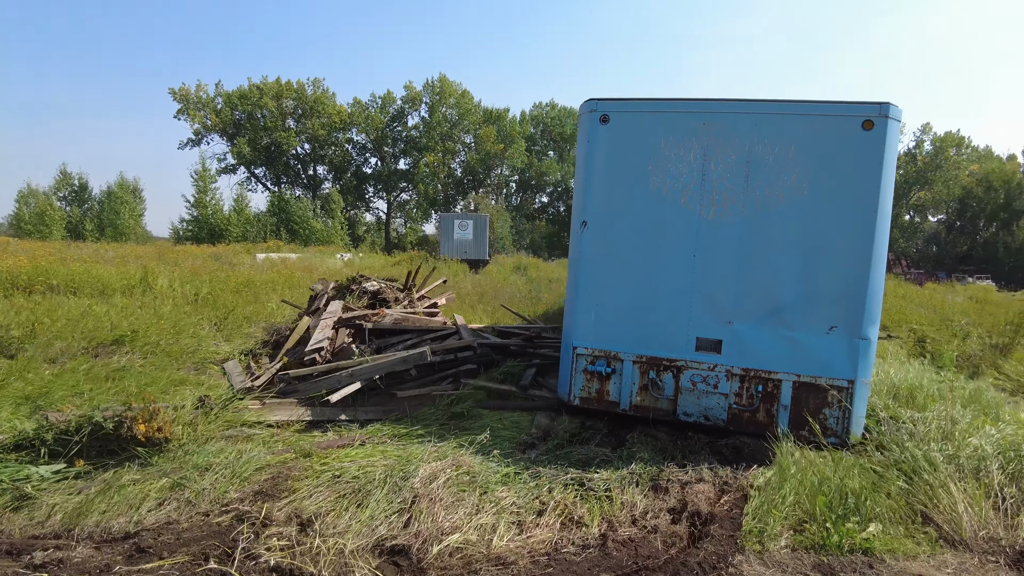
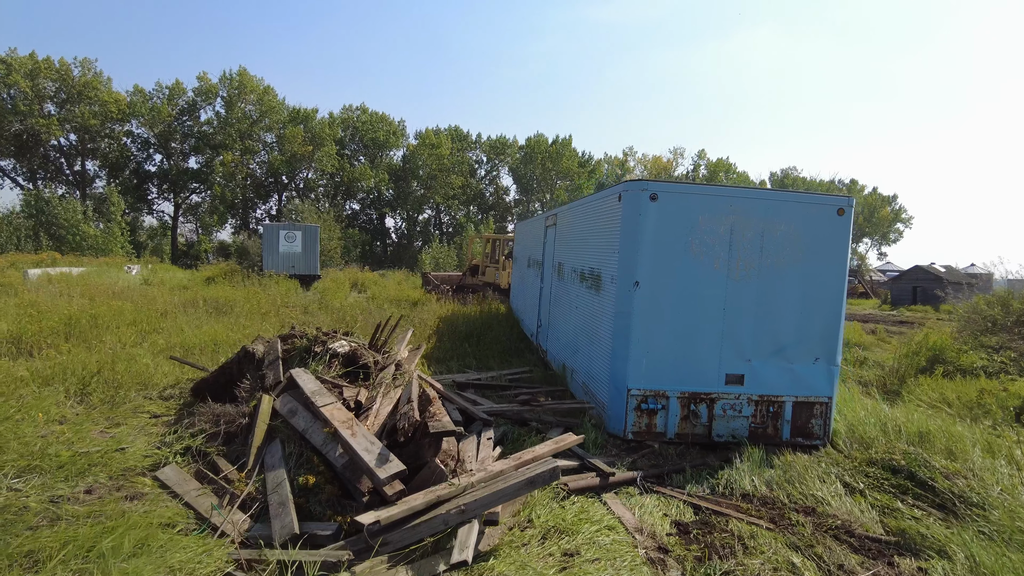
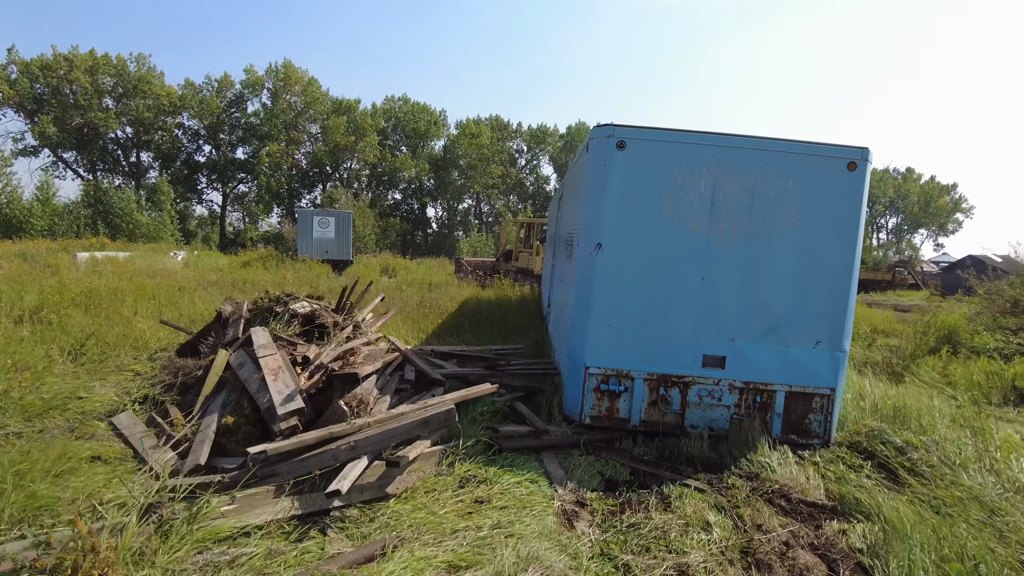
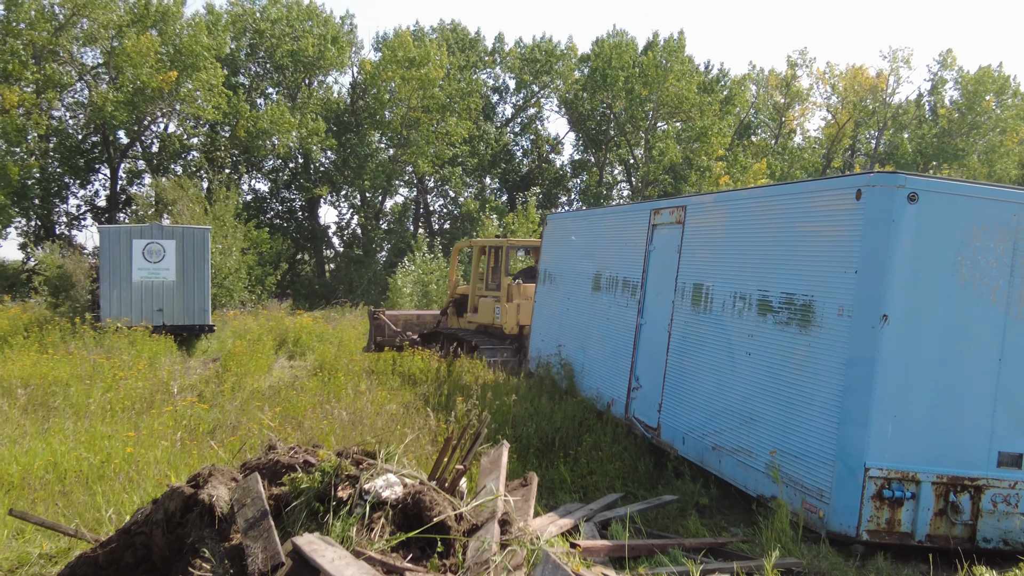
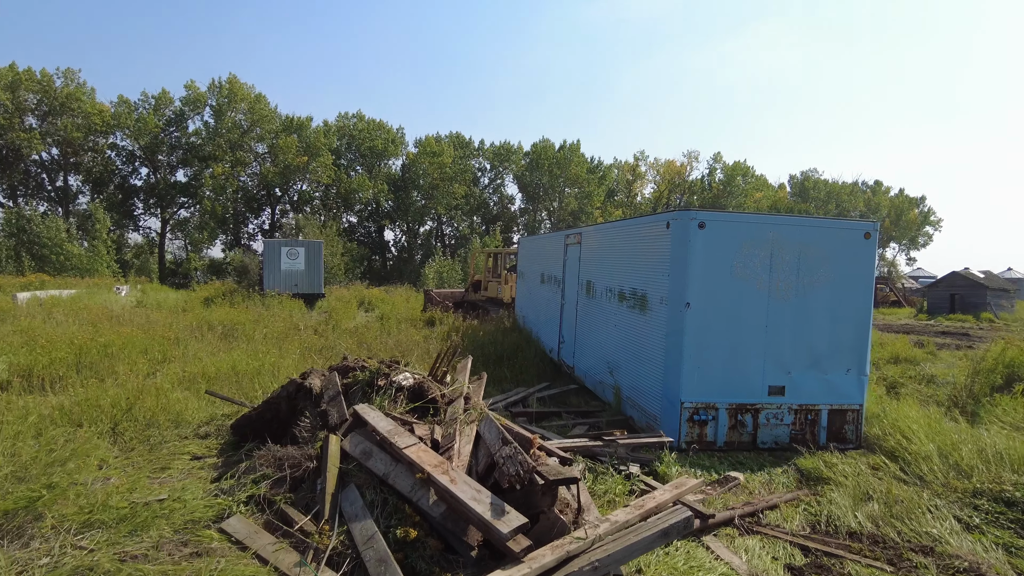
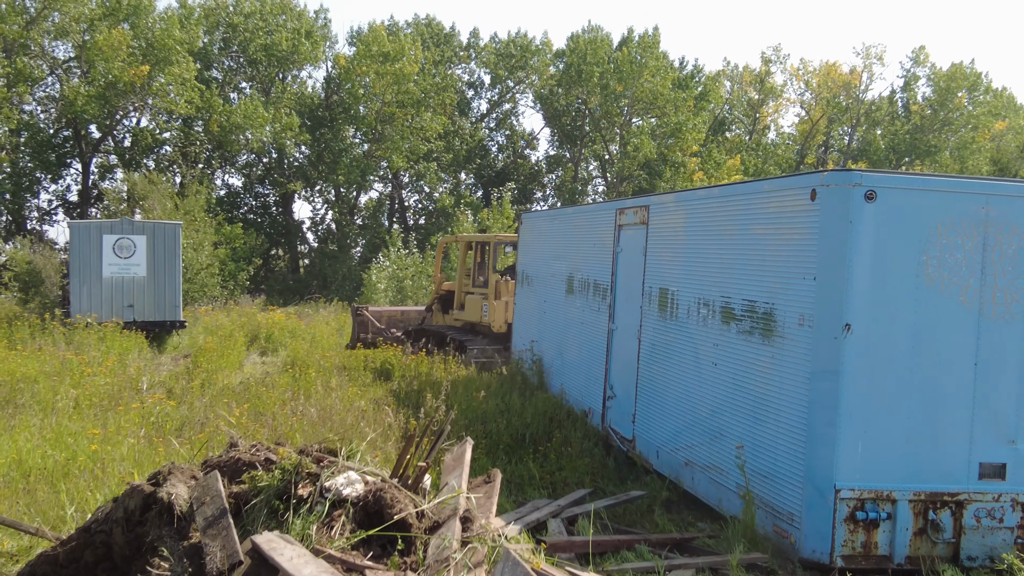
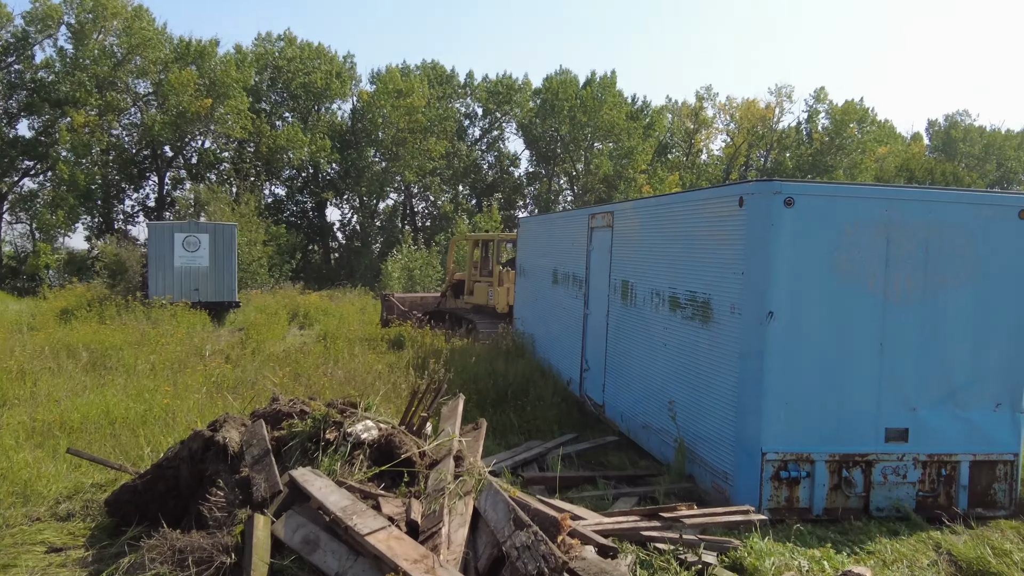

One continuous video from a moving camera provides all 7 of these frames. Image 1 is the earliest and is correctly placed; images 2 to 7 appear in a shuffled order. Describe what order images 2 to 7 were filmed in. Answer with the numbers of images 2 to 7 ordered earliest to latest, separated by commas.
3, 2, 5, 7, 6, 4
